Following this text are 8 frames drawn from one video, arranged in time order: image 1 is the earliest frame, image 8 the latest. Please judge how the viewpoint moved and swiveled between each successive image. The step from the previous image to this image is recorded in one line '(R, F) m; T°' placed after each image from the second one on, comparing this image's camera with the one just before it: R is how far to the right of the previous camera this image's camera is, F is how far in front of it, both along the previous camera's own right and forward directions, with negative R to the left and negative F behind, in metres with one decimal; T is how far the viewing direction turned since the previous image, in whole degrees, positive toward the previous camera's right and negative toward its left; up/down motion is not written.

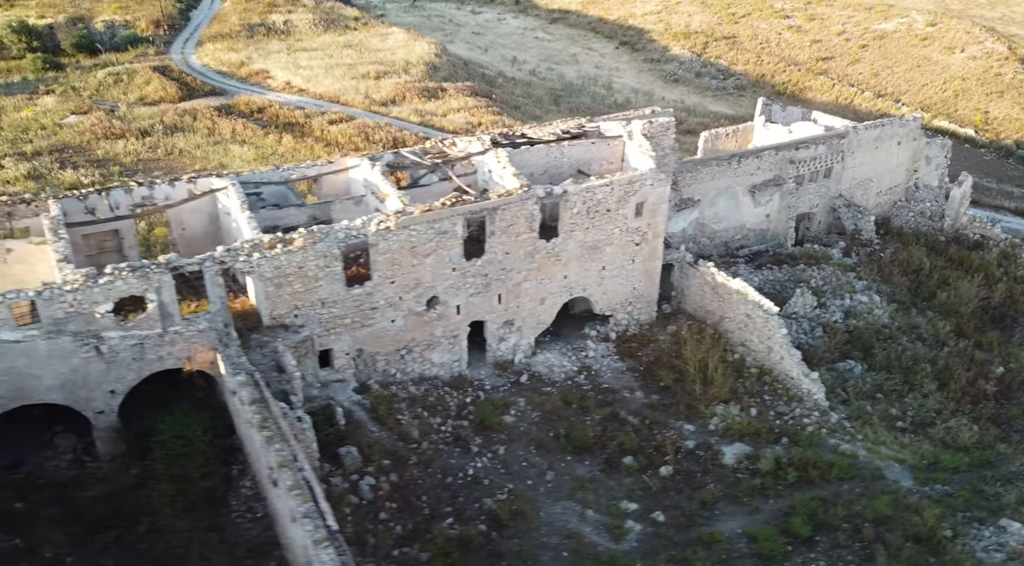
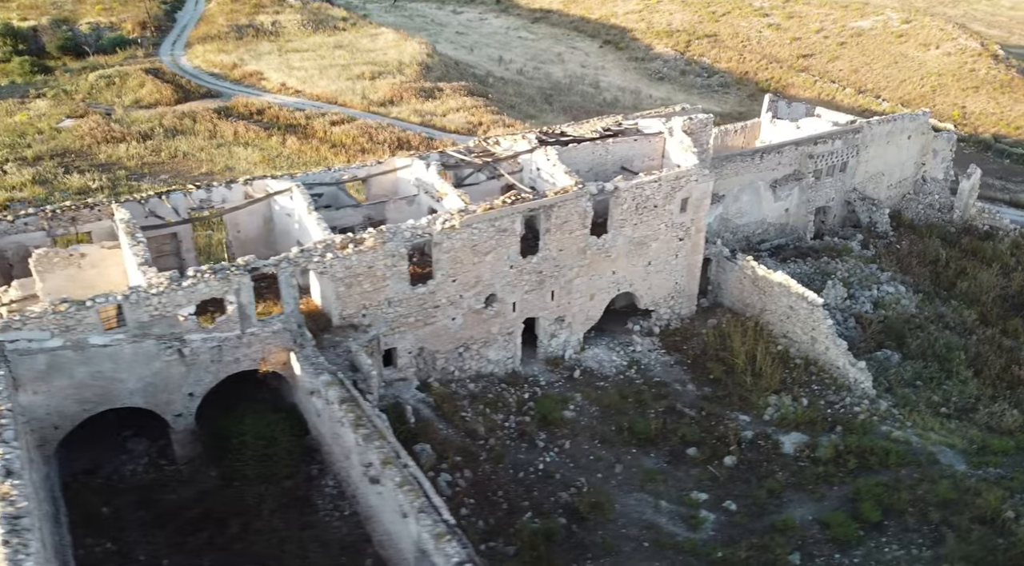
(-1.5, -0.1) m; +2°
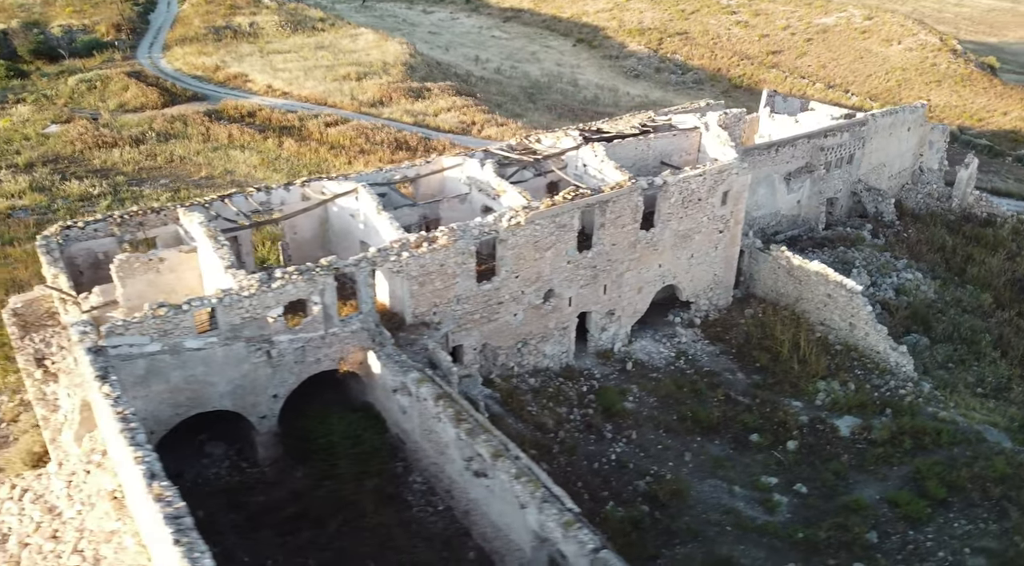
(-1.8, -0.1) m; +3°
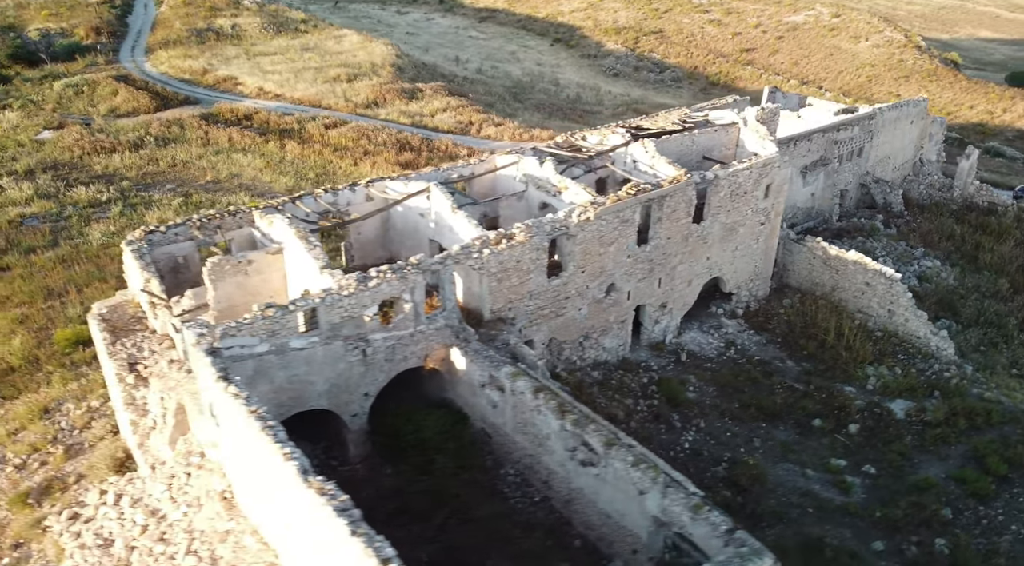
(-1.8, -0.2) m; +3°
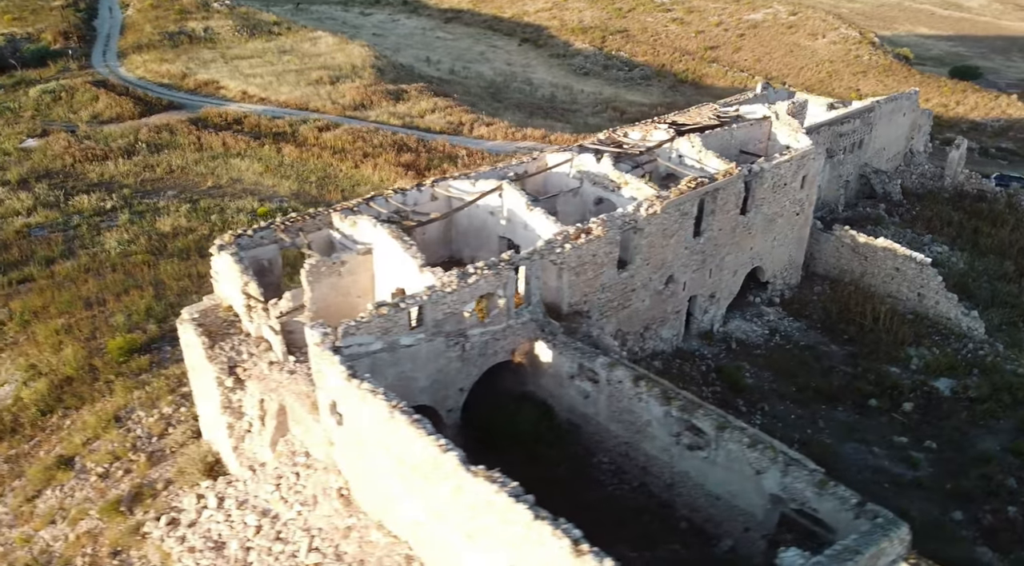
(-2.1, -0.2) m; +3°
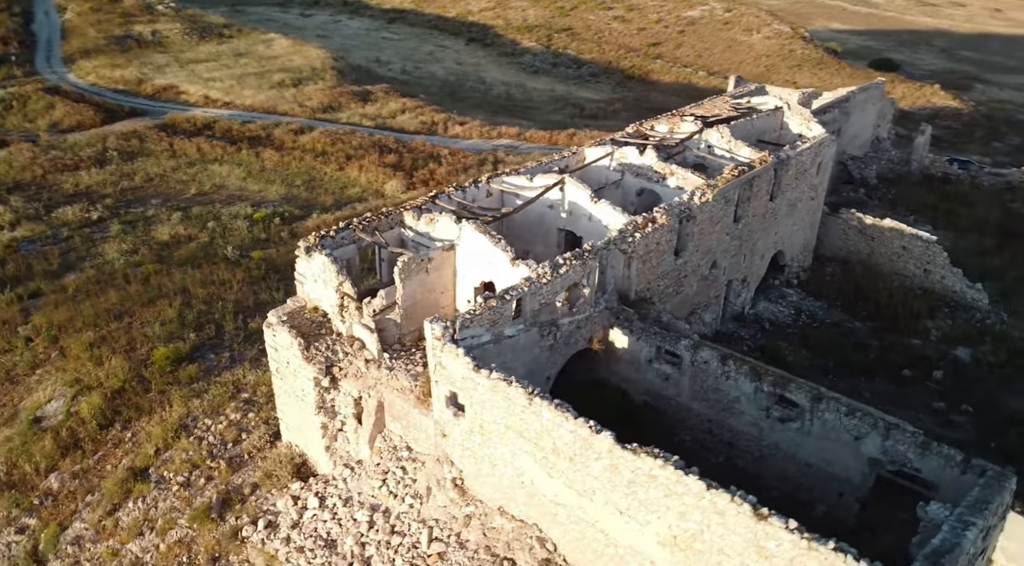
(-2.3, -0.2) m; +5°
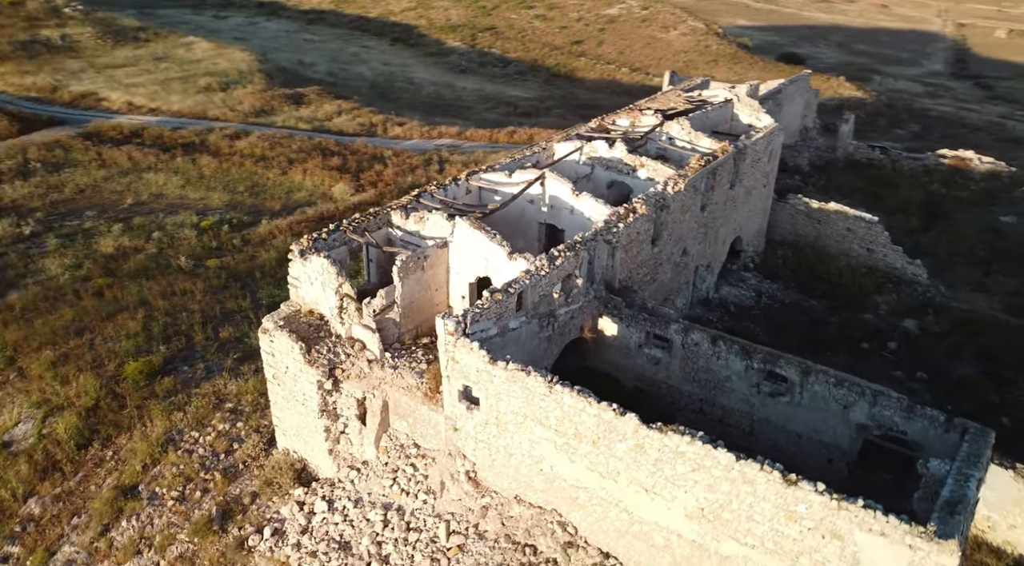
(-1.1, -0.2) m; +5°
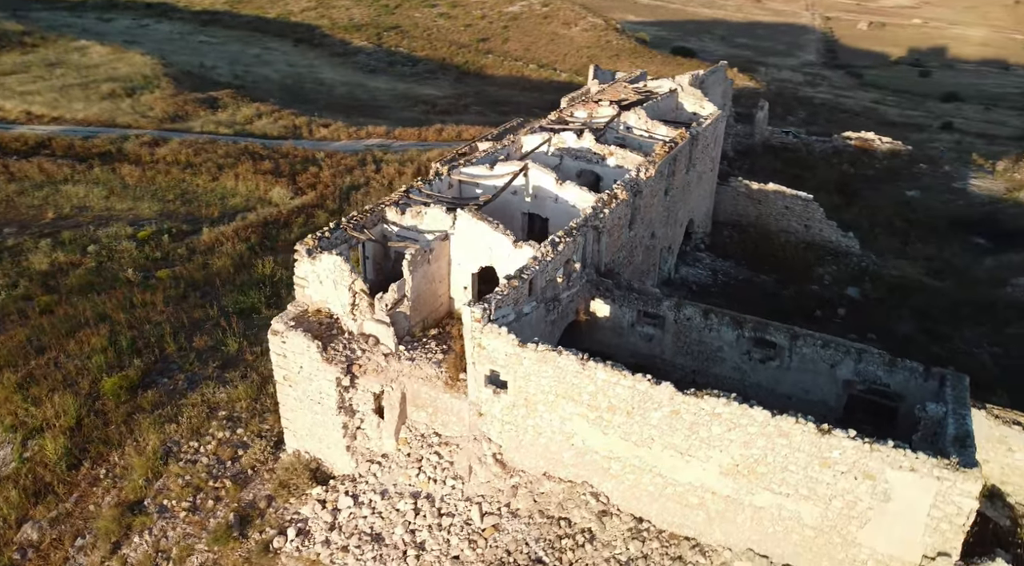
(-1.6, -0.3) m; +7°
